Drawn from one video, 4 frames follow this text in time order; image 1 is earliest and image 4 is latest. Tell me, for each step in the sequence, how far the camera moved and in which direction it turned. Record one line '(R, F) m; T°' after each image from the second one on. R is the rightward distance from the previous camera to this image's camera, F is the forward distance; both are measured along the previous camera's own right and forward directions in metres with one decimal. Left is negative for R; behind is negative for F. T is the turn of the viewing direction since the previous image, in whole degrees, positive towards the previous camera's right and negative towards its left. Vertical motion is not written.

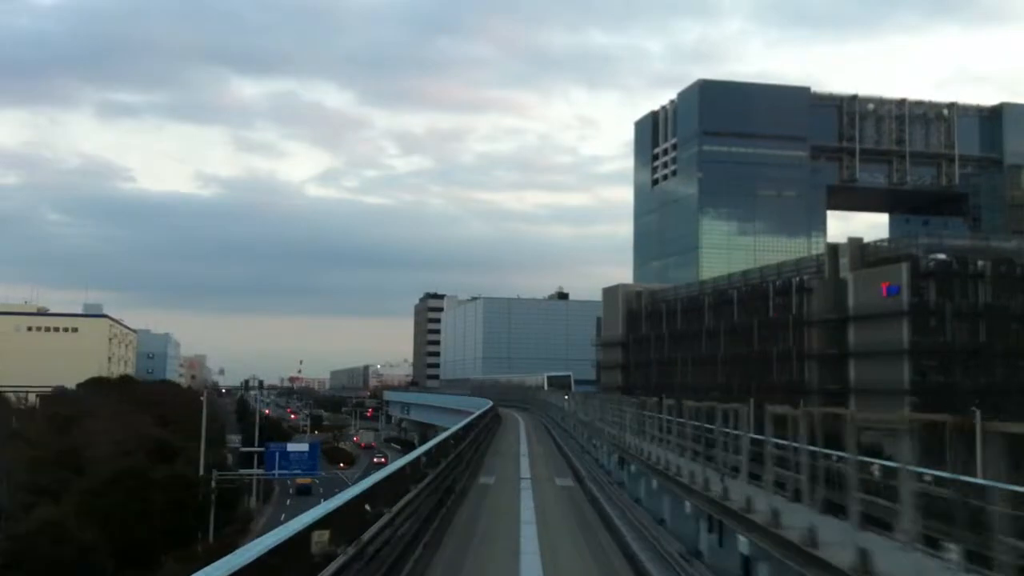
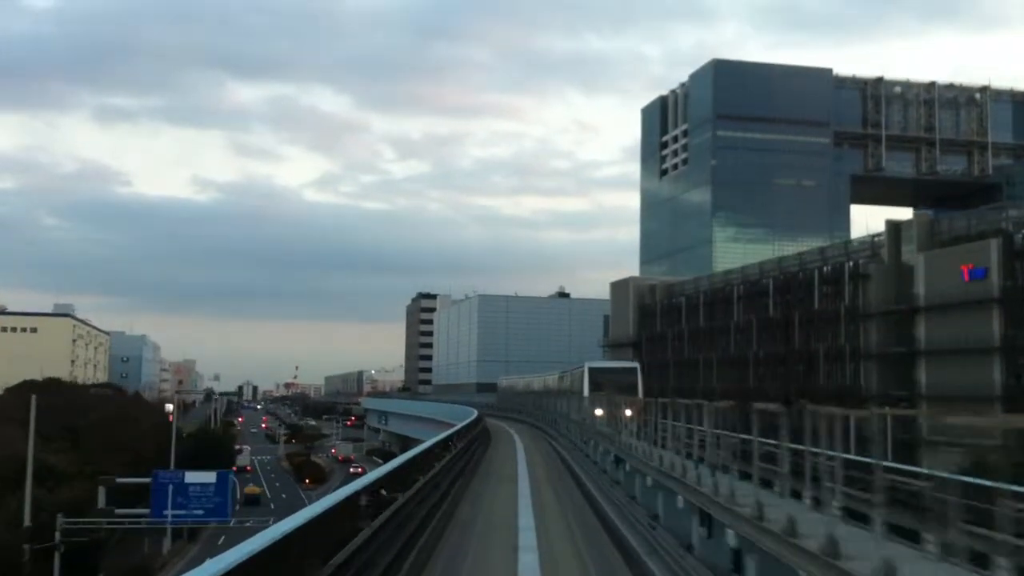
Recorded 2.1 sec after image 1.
(0.0, +3.6) m; 0°
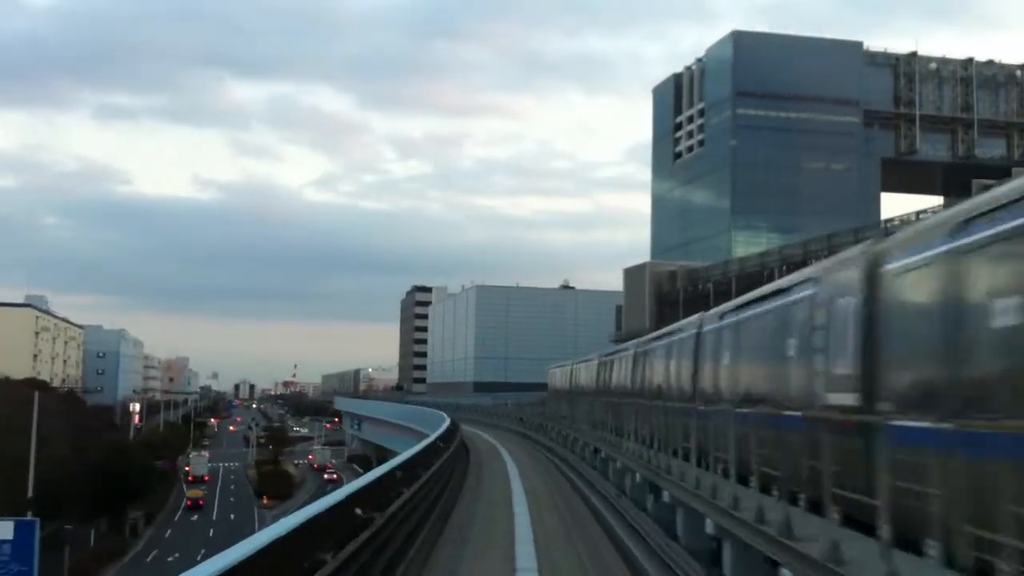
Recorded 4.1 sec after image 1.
(0.0, +3.4) m; 0°
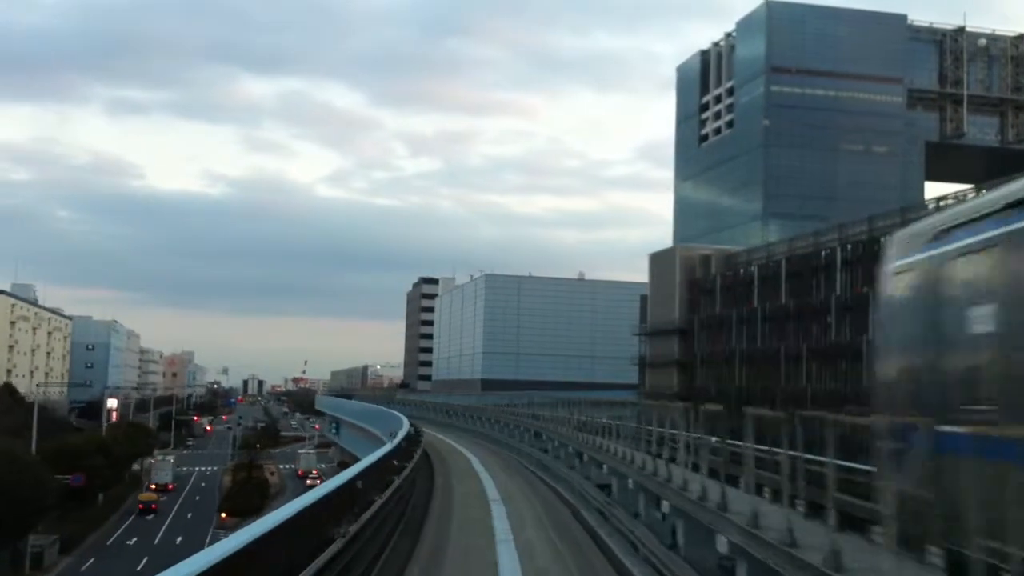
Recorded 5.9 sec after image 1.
(0.0, +2.9) m; -1°
